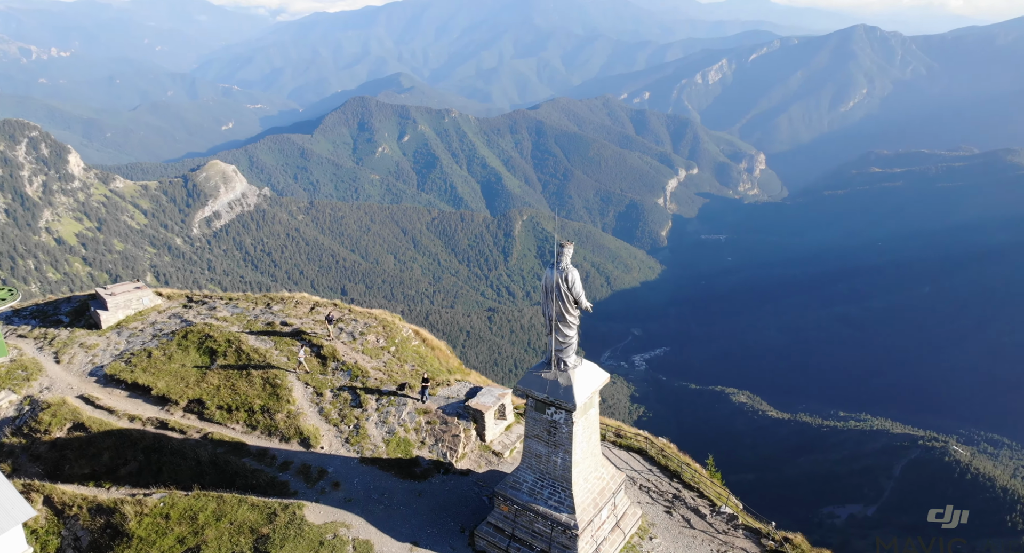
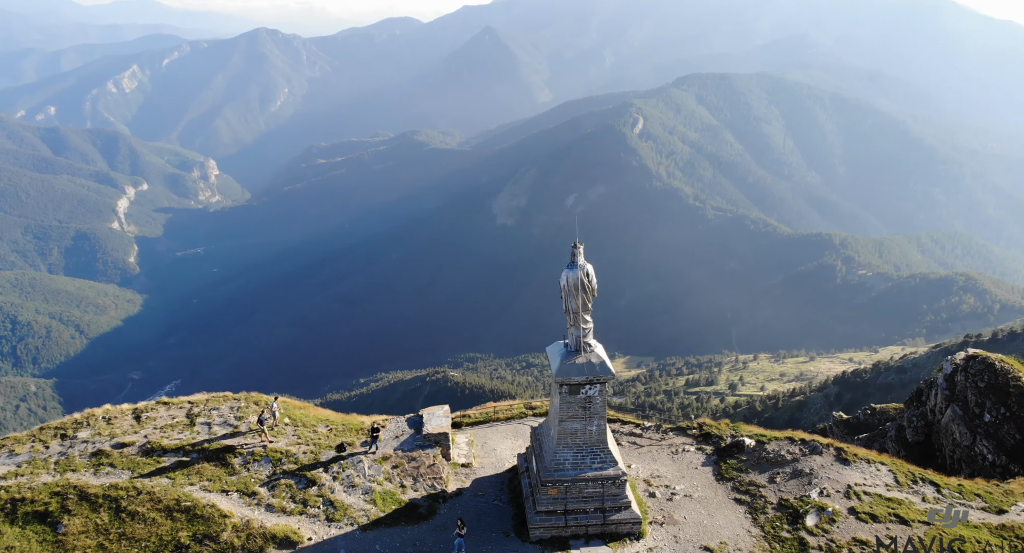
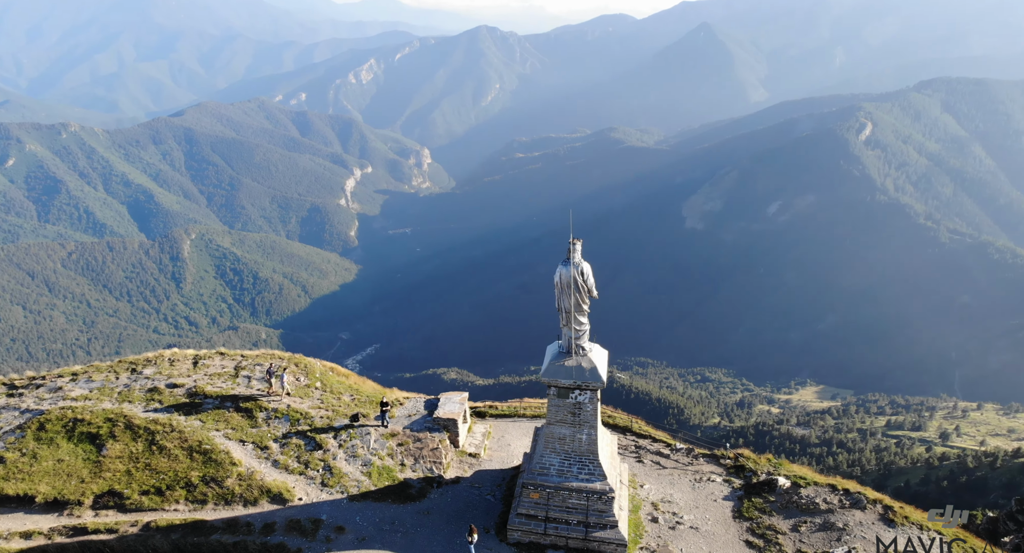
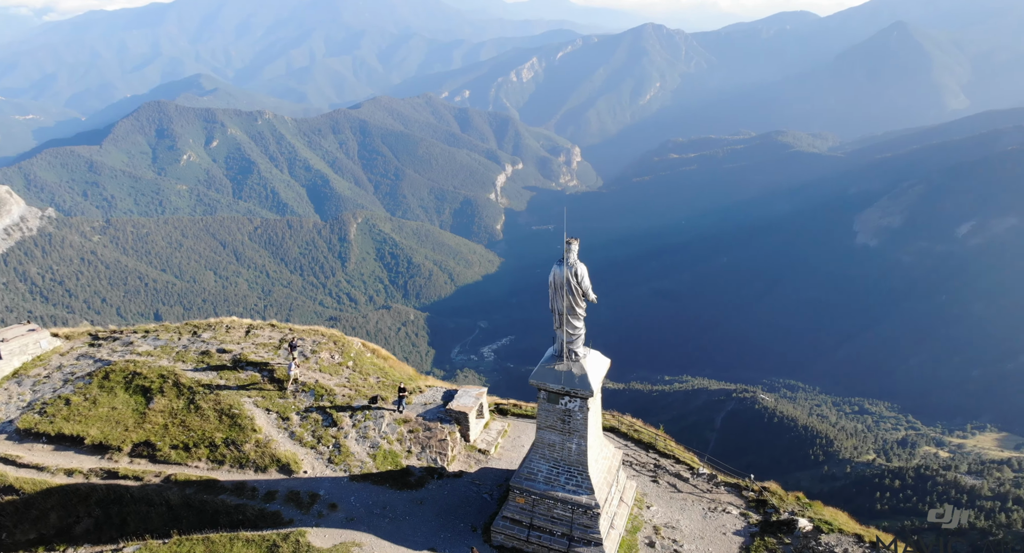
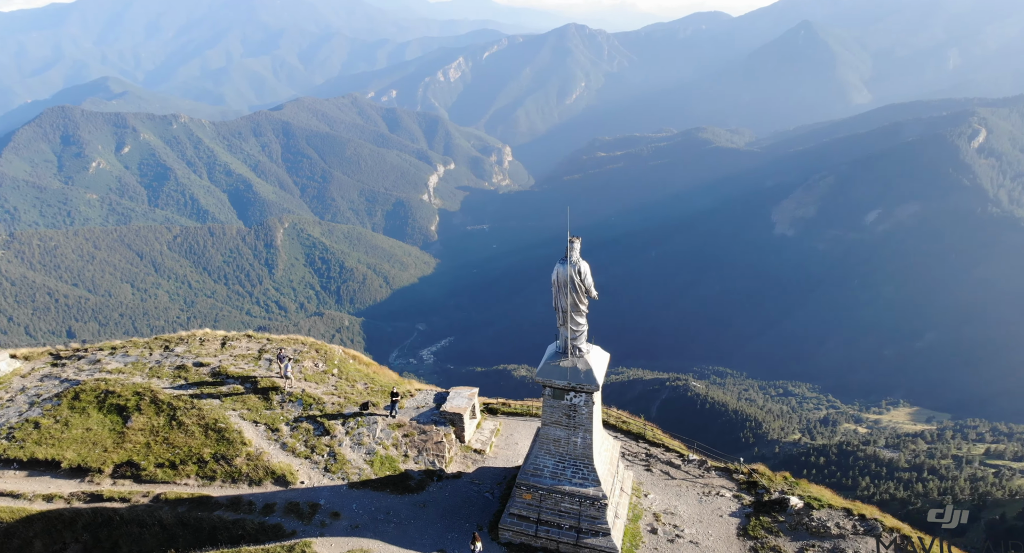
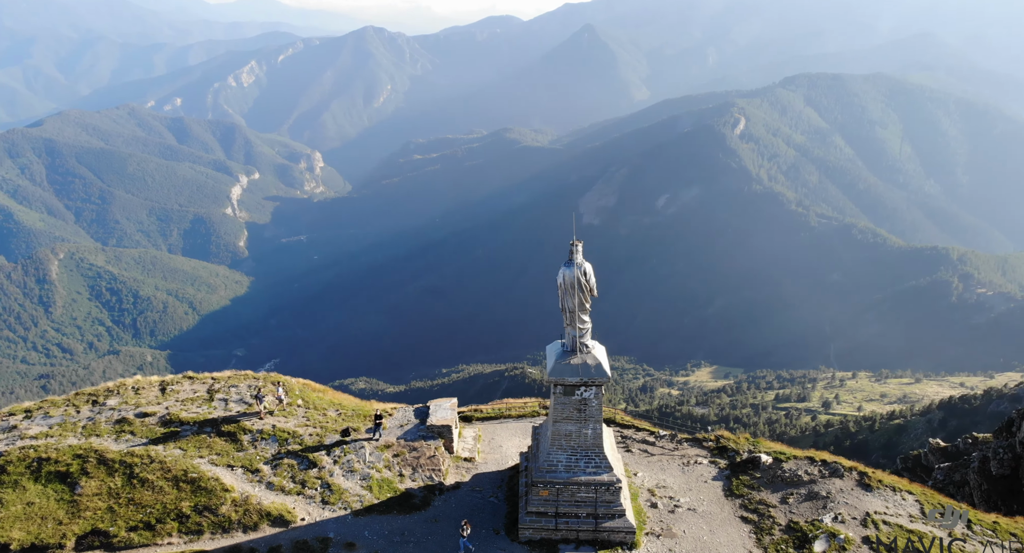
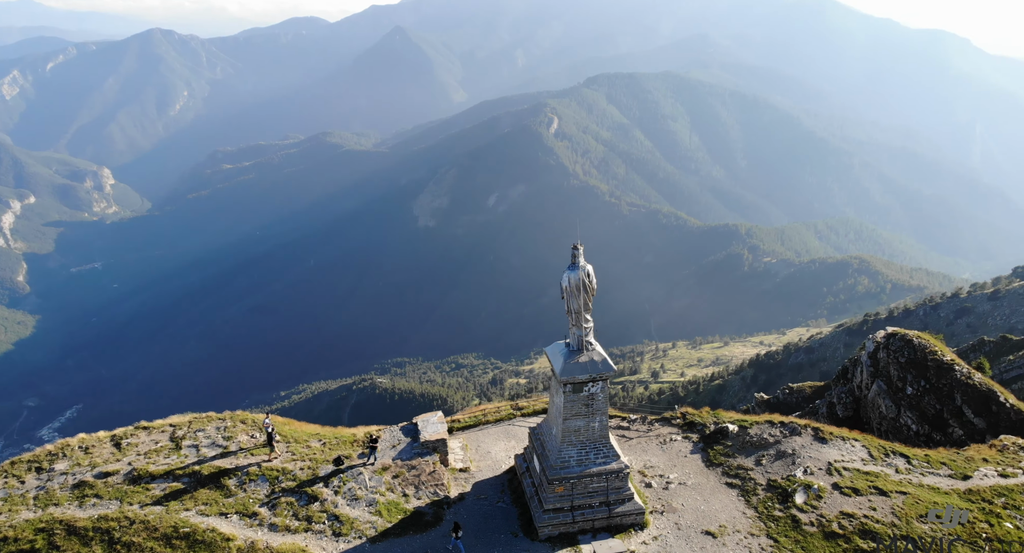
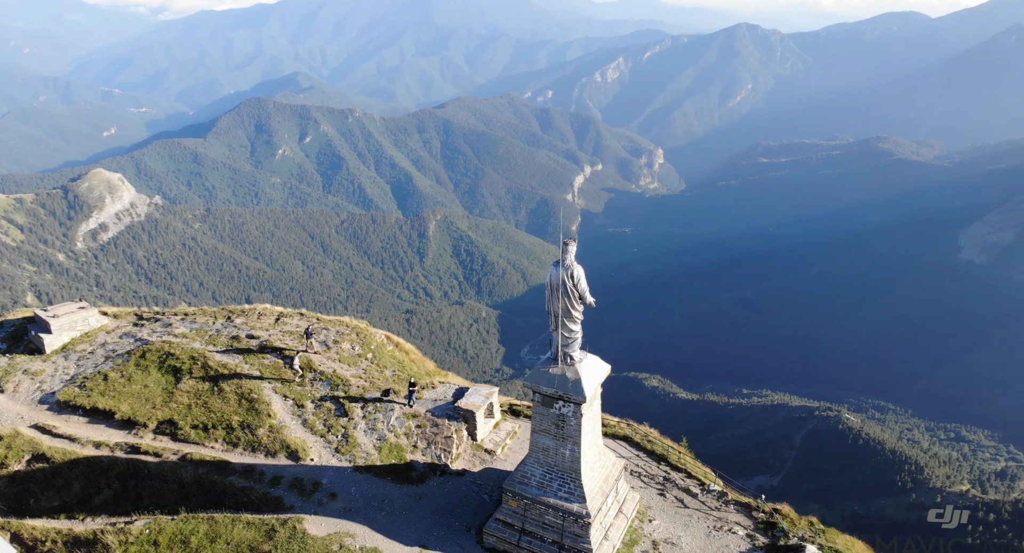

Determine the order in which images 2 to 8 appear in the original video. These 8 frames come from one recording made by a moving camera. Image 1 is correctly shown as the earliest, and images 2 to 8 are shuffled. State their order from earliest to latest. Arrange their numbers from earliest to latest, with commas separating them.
8, 4, 5, 3, 6, 2, 7
